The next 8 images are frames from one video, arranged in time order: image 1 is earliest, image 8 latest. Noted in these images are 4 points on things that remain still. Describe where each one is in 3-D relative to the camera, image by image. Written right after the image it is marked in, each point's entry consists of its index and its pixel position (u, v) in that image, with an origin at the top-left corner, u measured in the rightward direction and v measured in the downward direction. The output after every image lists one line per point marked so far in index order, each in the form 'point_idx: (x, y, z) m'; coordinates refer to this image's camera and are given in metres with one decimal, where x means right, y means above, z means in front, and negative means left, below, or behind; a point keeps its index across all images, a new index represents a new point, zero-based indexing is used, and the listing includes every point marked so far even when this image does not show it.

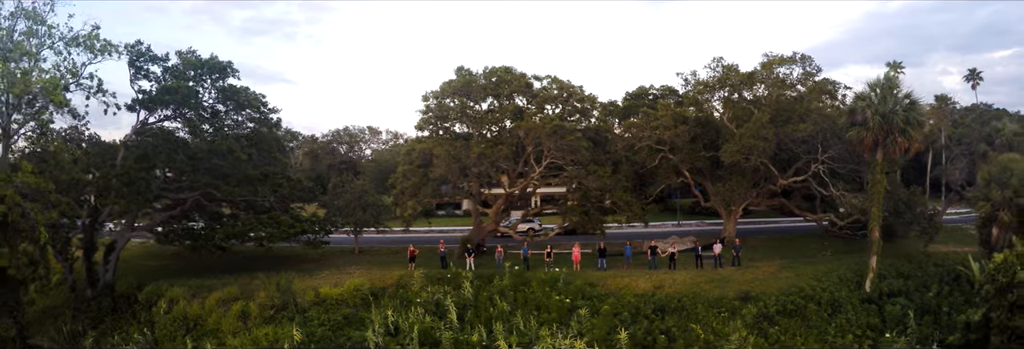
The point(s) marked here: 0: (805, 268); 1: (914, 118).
0: (+7.6, -2.4, +15.5) m
1: (+9.4, +1.3, +14.5) m
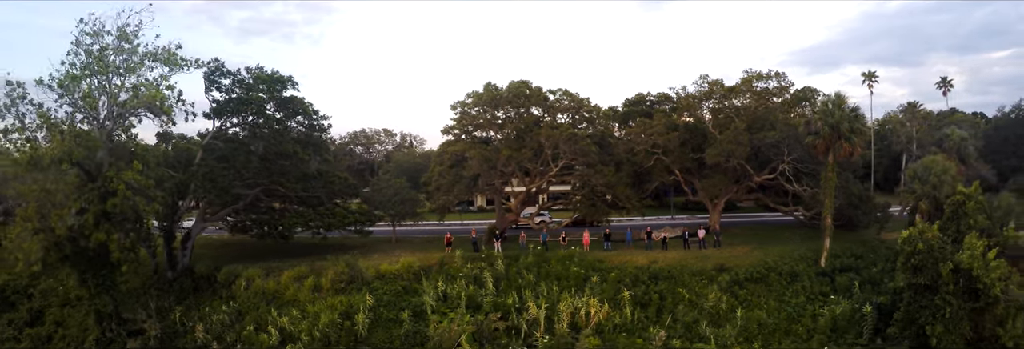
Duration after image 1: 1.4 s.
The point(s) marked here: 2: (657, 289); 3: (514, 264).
0: (+8.2, -2.4, +19.0) m
1: (+10.0, +1.4, +18.0) m
2: (+4.0, -3.1, +16.1) m
3: (+0.1, -2.6, +17.7) m
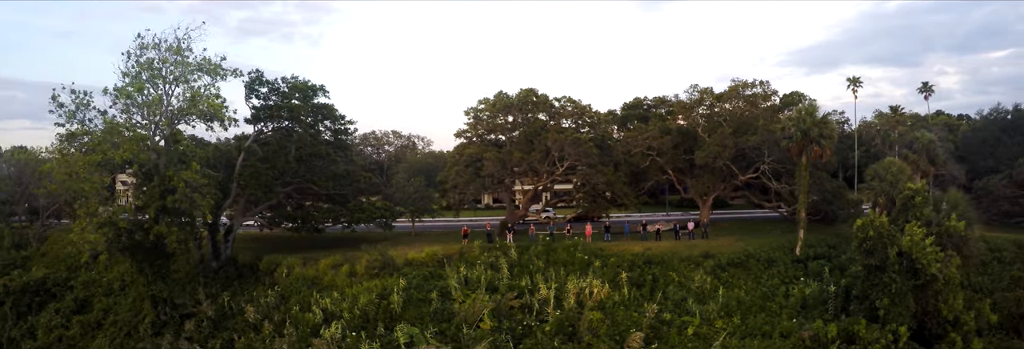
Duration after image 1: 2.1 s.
0: (+8.6, -2.4, +21.5) m
1: (+10.4, +1.4, +20.4) m
2: (+4.4, -3.0, +18.6) m
3: (+0.5, -2.6, +20.2) m
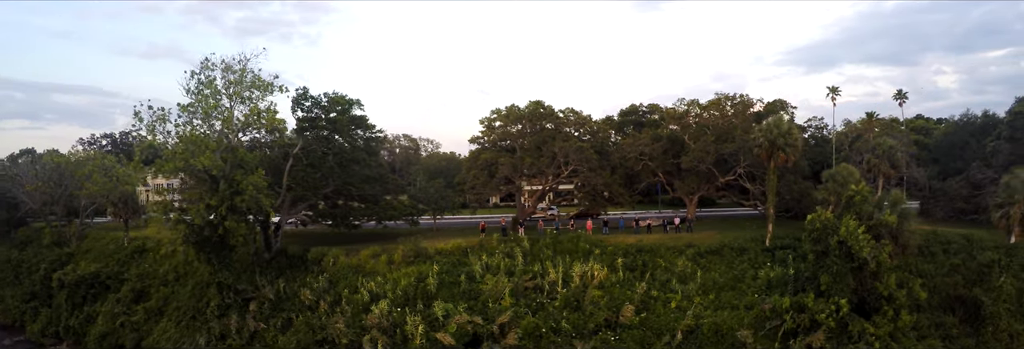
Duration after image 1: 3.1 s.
0: (+9.2, -2.5, +25.2) m
1: (+11.0, +1.3, +24.2) m
2: (+4.9, -3.2, +22.3) m
3: (+1.0, -2.7, +23.9) m
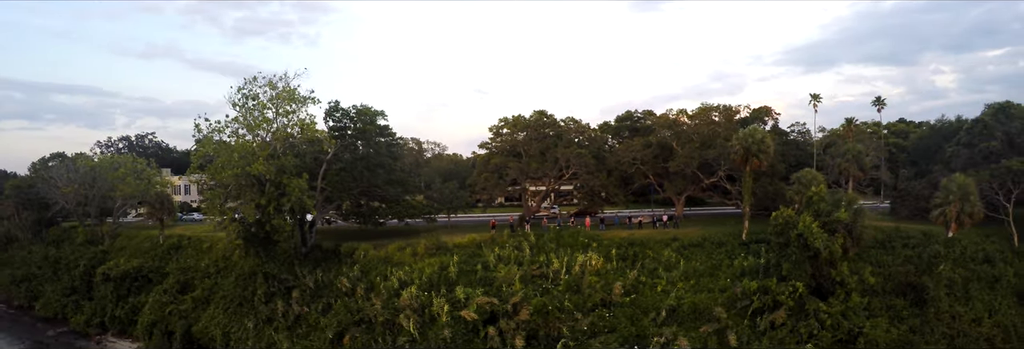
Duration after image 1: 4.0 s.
0: (+9.6, -2.6, +28.8) m
1: (+11.3, +1.1, +27.7) m
2: (+5.3, -3.3, +25.9) m
3: (+1.4, -2.9, +27.4) m
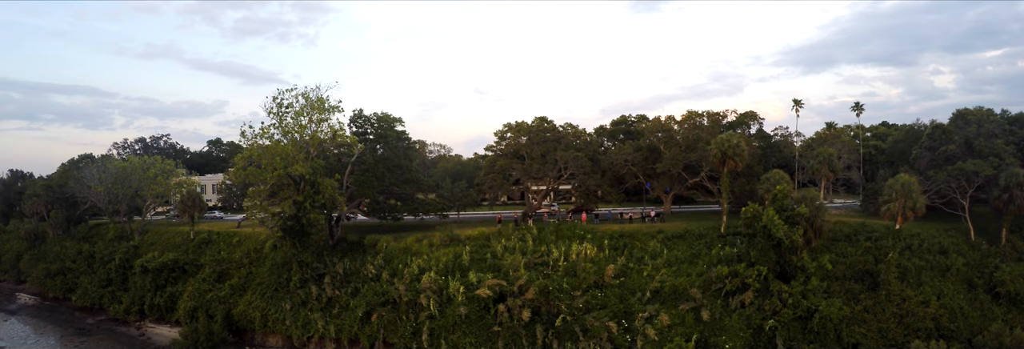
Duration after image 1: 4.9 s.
0: (+9.8, -2.6, +32.4) m
1: (+11.6, +1.1, +31.4) m
2: (+5.5, -3.3, +29.5) m
3: (+1.6, -2.9, +31.1) m
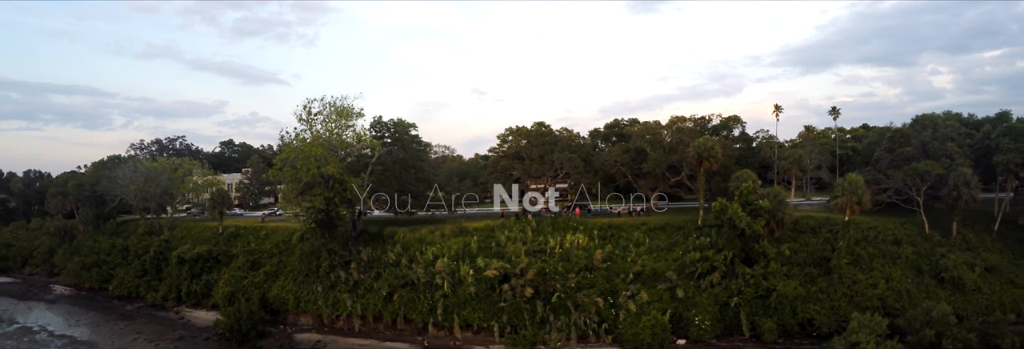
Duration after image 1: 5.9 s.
0: (+9.9, -2.6, +36.8) m
1: (+11.7, +1.2, +35.8) m
2: (+5.7, -3.3, +33.9) m
3: (+1.7, -2.8, +35.4) m
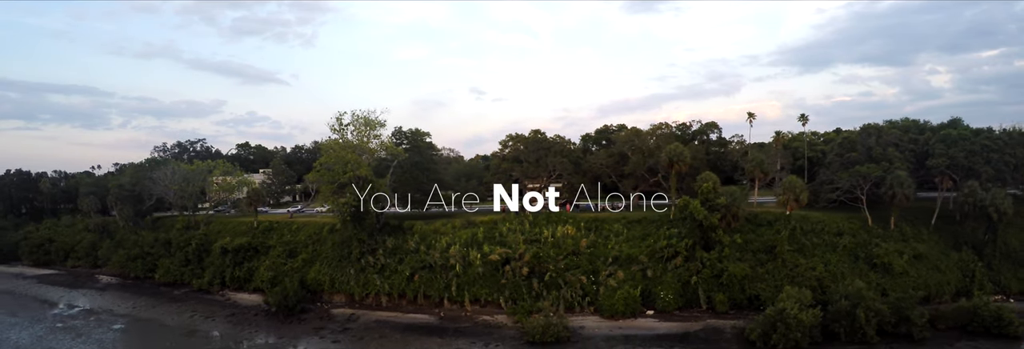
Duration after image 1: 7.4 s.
0: (+10.0, -2.7, +43.6) m
1: (+11.7, +1.0, +42.6) m
2: (+5.7, -3.4, +40.7) m
3: (+1.8, -3.0, +42.2) m
